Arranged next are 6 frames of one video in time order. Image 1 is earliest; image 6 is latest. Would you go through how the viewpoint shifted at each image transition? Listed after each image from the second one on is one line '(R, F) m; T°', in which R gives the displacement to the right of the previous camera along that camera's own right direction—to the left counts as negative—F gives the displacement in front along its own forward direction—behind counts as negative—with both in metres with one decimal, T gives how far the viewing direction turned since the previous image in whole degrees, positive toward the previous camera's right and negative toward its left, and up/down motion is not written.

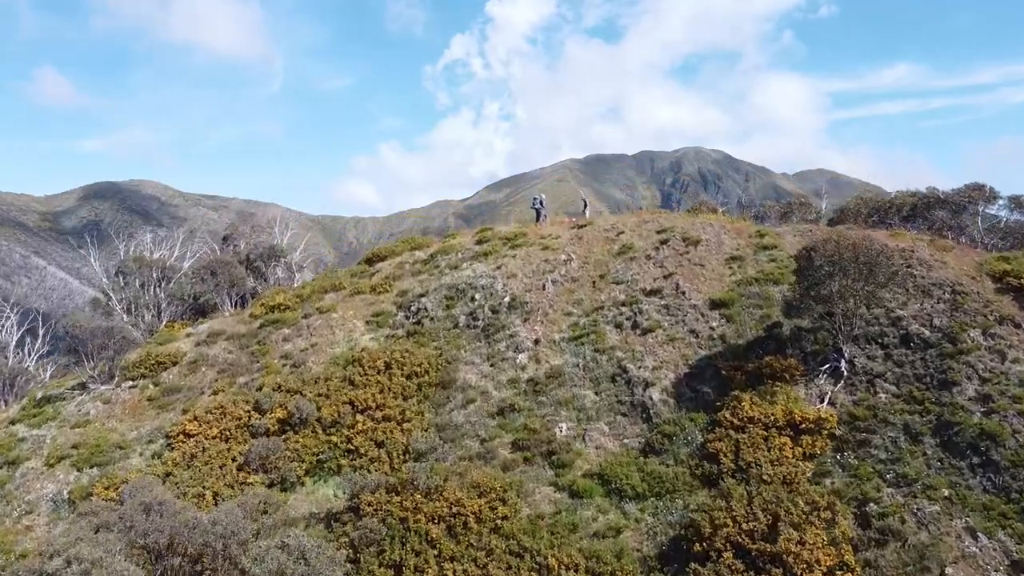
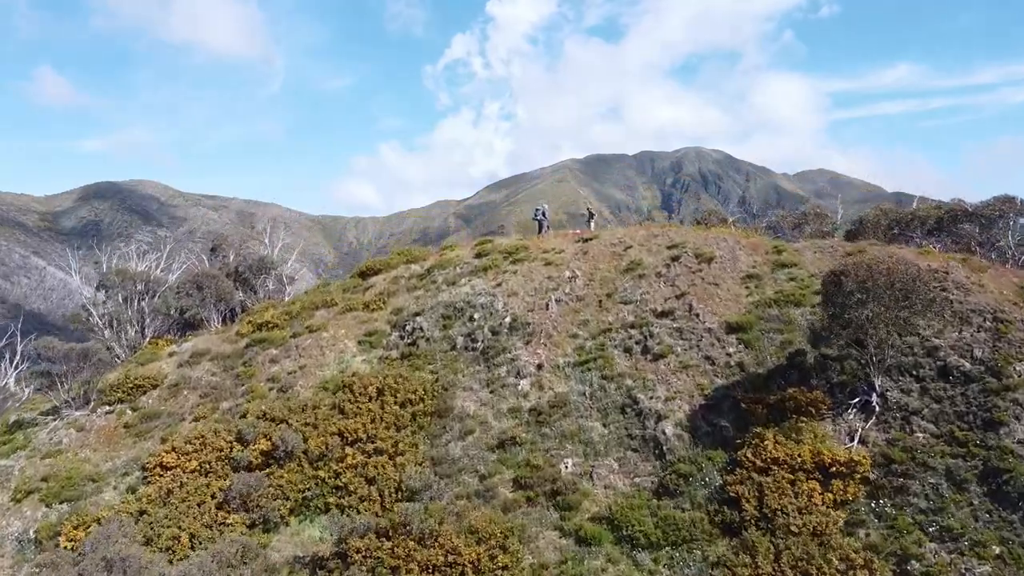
(0.0, +0.7) m; 0°
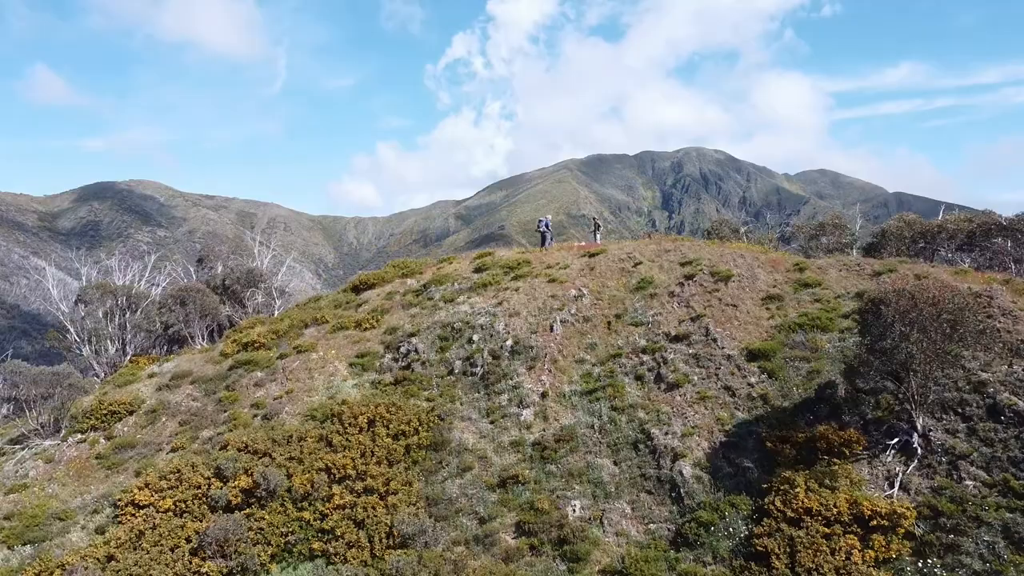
(0.0, +0.8) m; 0°
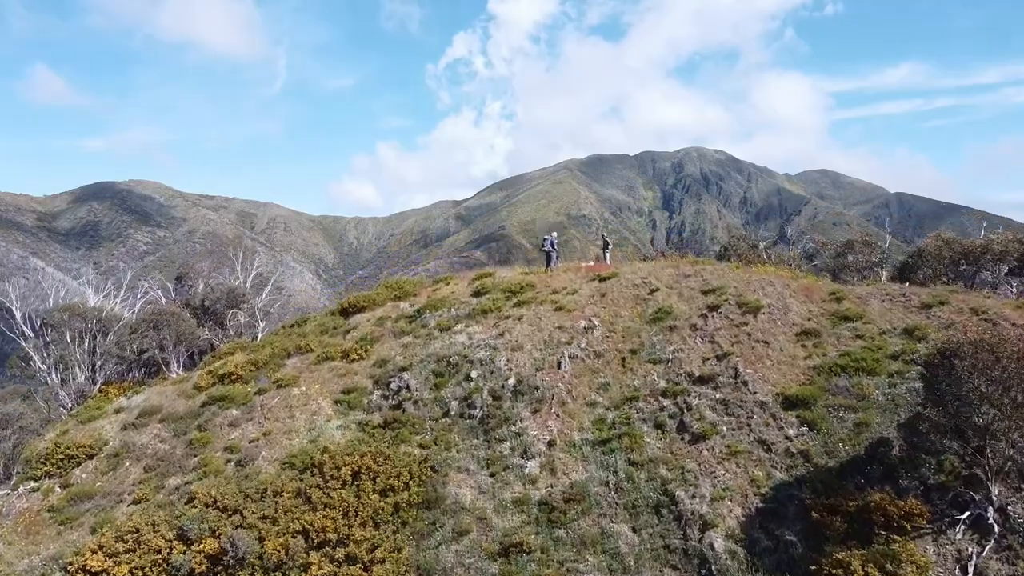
(0.0, +1.1) m; 0°
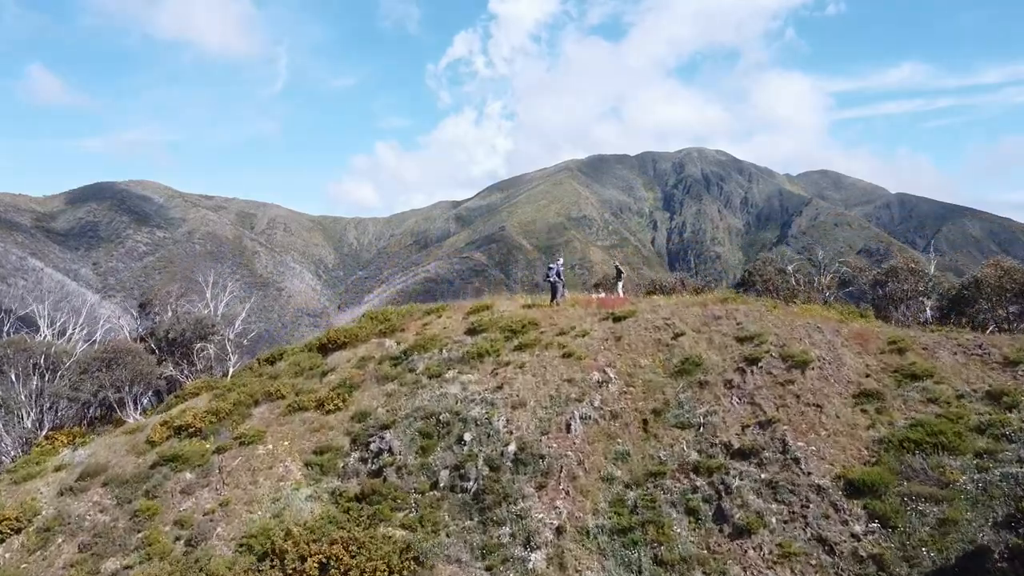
(0.0, +1.5) m; 0°
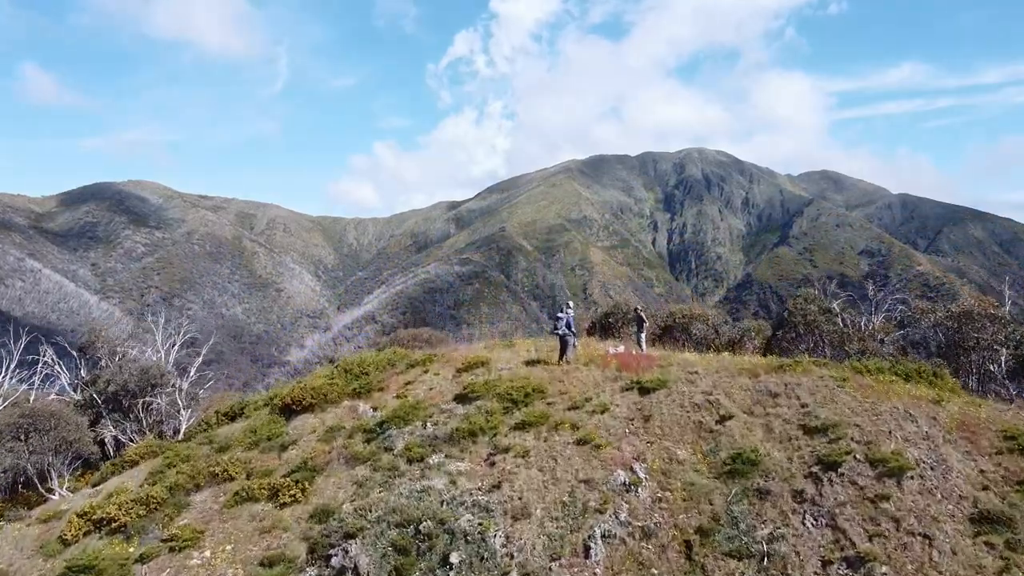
(0.0, +1.9) m; 0°
